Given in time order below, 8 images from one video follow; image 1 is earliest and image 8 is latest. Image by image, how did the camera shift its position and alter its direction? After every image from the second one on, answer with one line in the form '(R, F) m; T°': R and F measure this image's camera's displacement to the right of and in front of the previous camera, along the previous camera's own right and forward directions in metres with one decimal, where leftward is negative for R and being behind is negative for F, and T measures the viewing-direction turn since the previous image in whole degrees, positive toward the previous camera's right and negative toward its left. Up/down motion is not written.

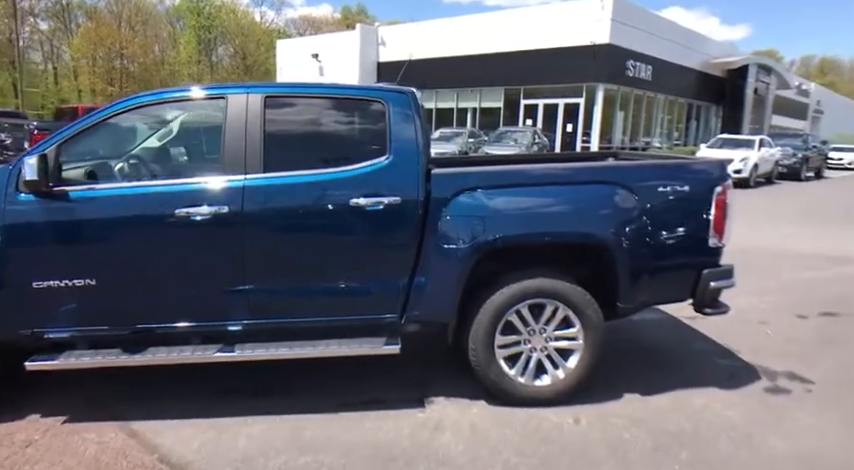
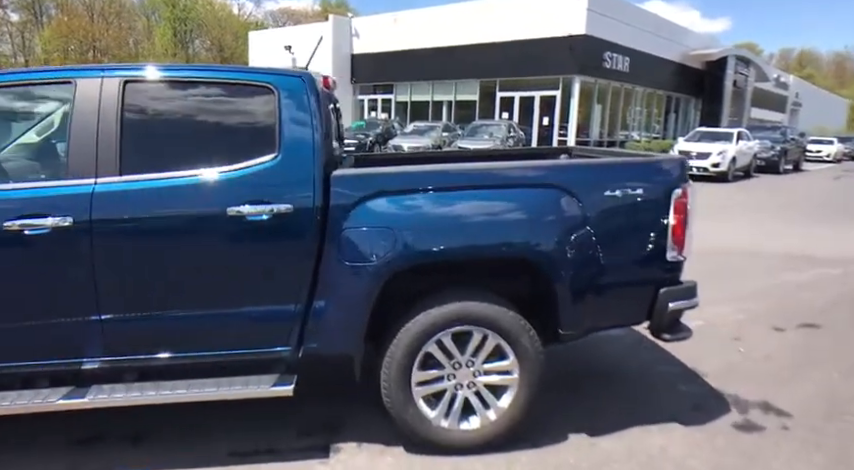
(+0.4, +0.6) m; +2°
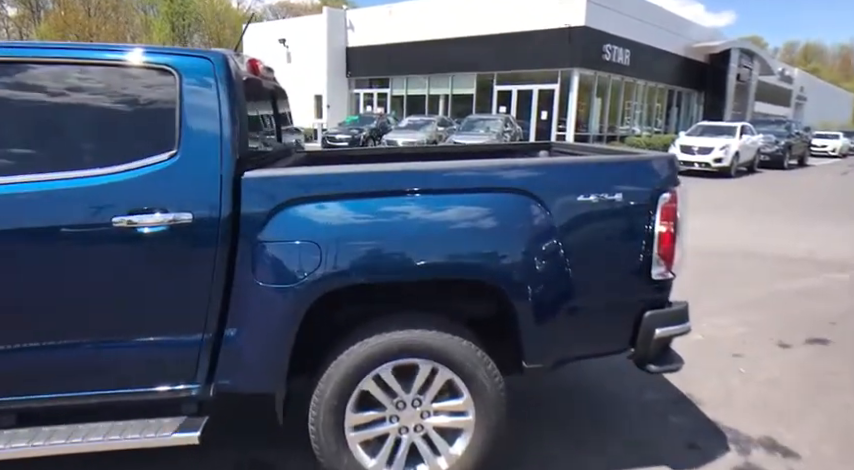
(+0.3, +0.5) m; 0°
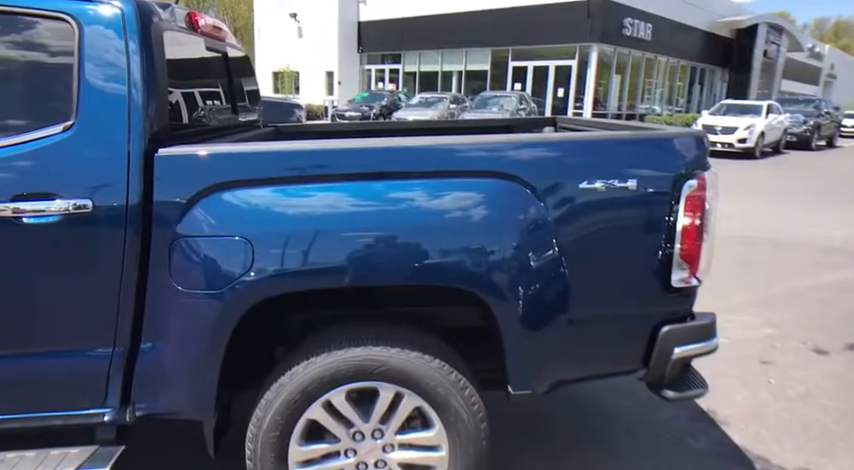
(+0.2, +0.5) m; -2°
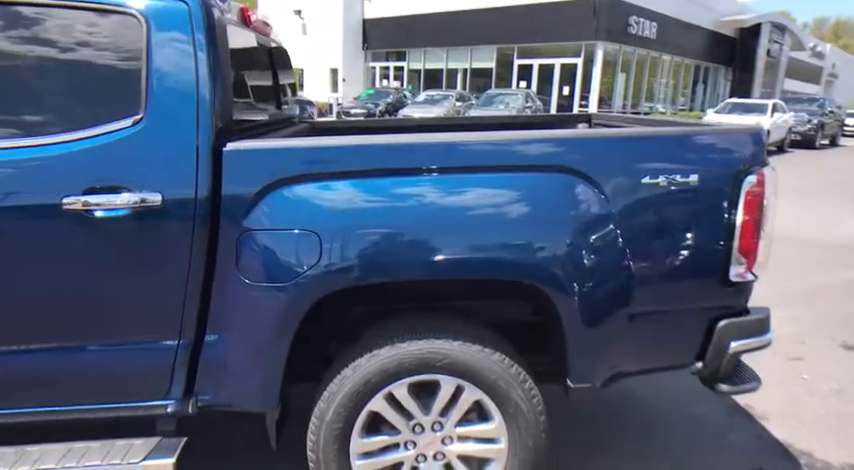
(-0.2, 0.0) m; 0°
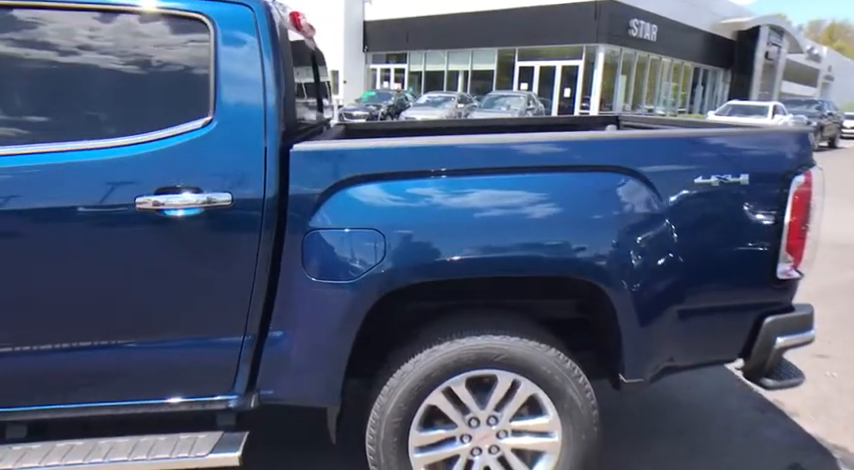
(-0.2, -0.1) m; 0°
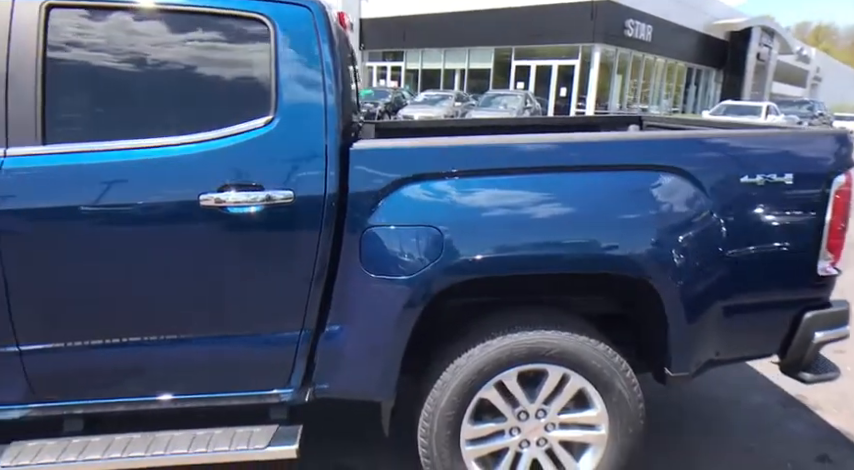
(-0.2, 0.0) m; +1°
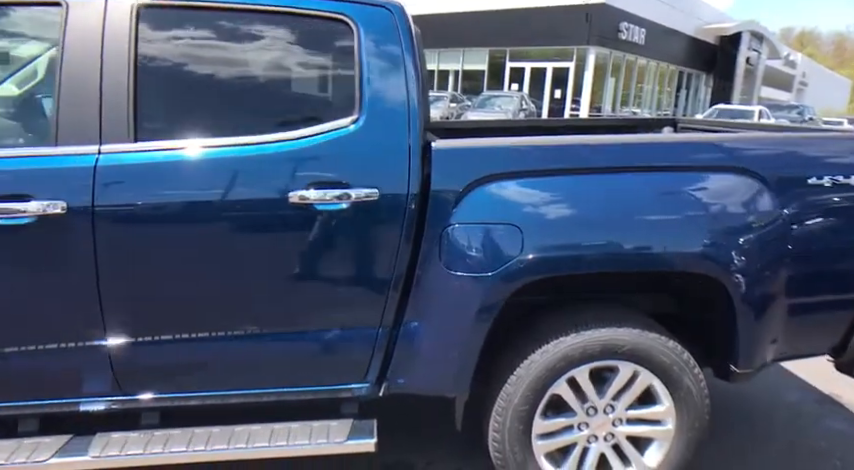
(-0.3, 0.0) m; +1°
